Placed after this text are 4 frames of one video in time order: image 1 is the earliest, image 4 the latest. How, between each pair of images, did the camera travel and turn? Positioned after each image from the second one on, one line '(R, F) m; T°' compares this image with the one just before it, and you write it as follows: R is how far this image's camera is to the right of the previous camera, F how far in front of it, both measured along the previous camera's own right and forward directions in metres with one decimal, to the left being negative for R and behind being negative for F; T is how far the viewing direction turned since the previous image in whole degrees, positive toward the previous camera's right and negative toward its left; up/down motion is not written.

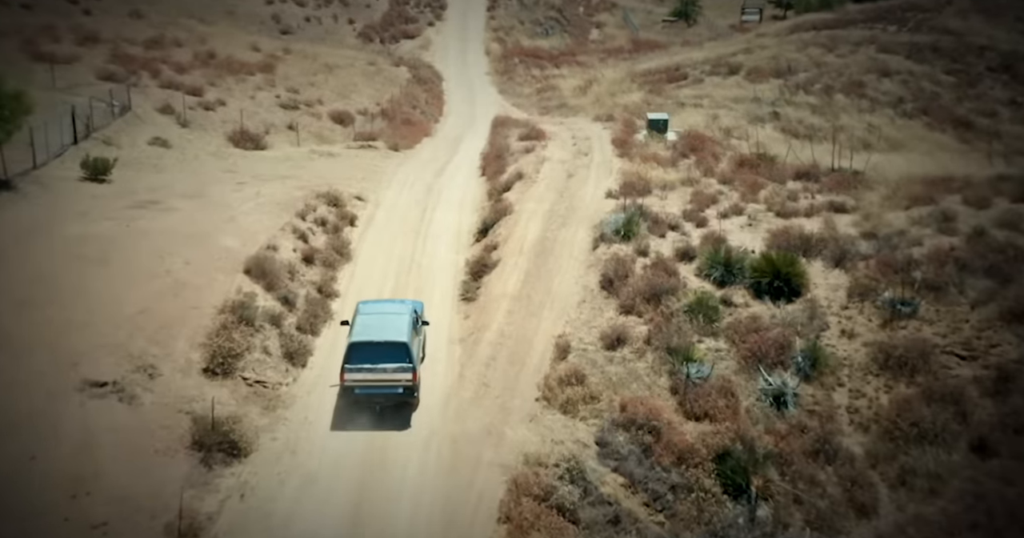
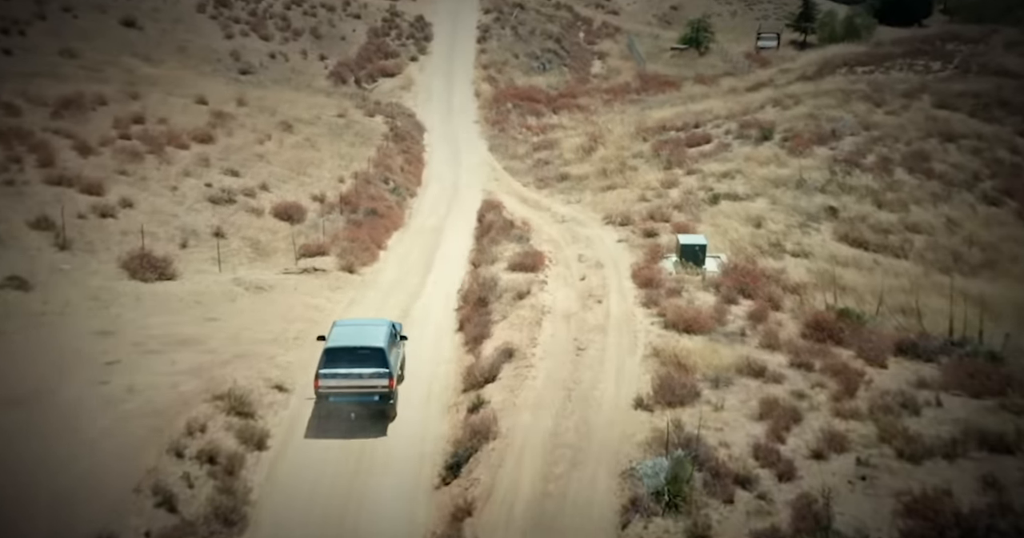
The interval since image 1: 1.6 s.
(+0.3, +11.7) m; 0°
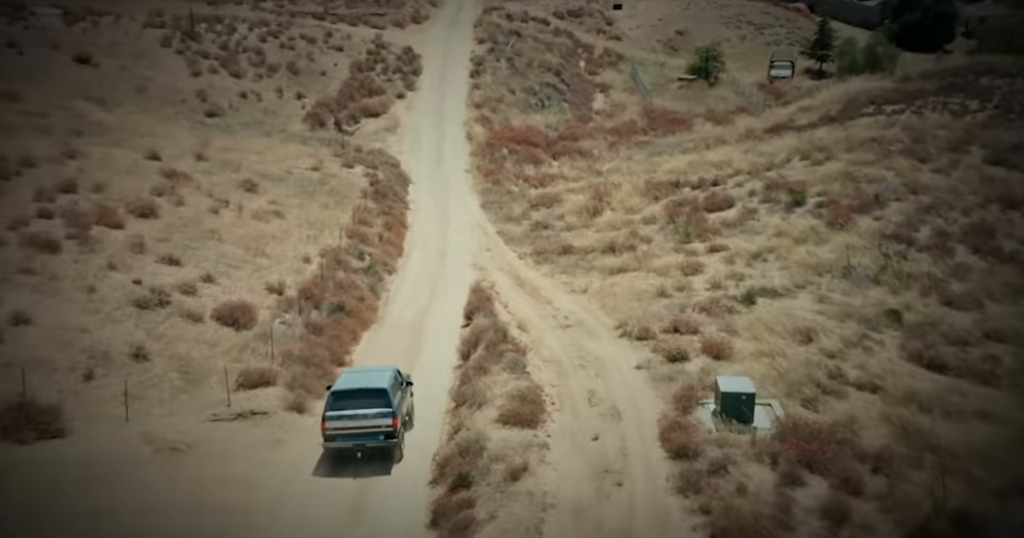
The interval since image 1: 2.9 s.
(+0.2, +8.0) m; 0°
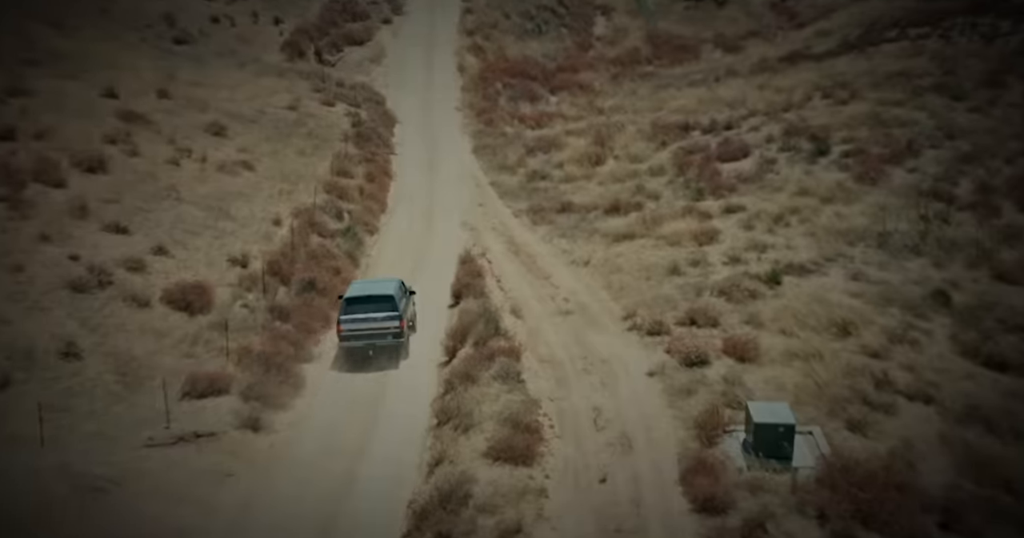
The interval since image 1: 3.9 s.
(+0.1, +4.8) m; 0°
